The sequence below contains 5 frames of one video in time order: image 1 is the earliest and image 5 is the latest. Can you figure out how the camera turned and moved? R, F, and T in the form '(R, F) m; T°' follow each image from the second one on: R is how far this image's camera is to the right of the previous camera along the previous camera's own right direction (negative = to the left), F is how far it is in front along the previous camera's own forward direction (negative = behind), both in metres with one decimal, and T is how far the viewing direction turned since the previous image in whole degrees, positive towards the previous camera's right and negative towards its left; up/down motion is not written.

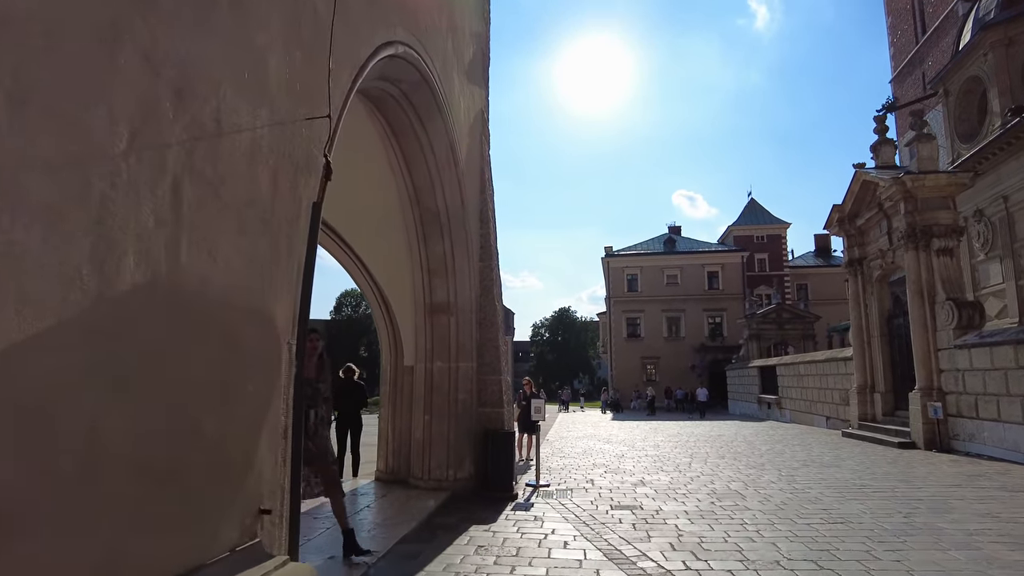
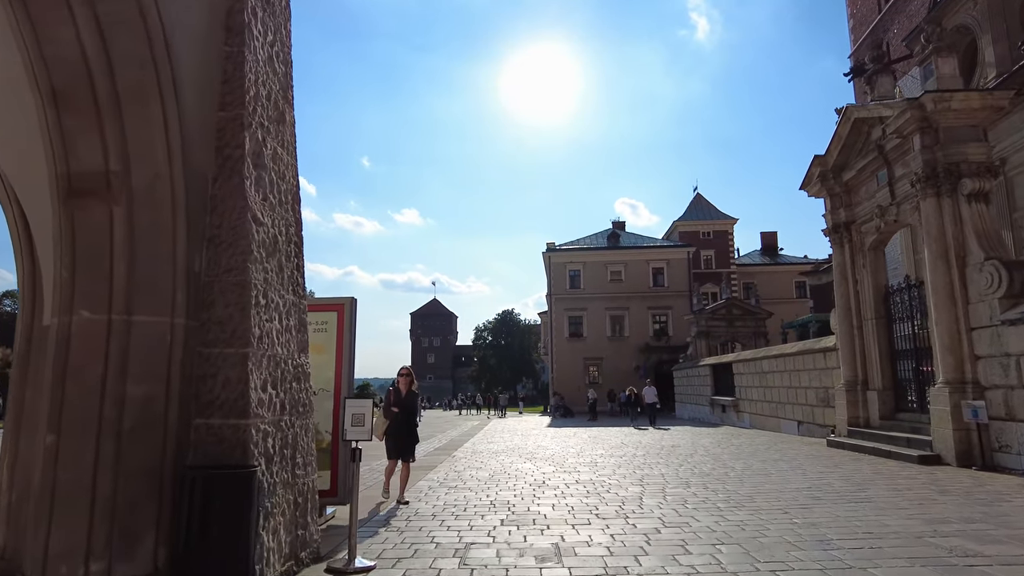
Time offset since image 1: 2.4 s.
(+1.1, +4.3) m; +5°
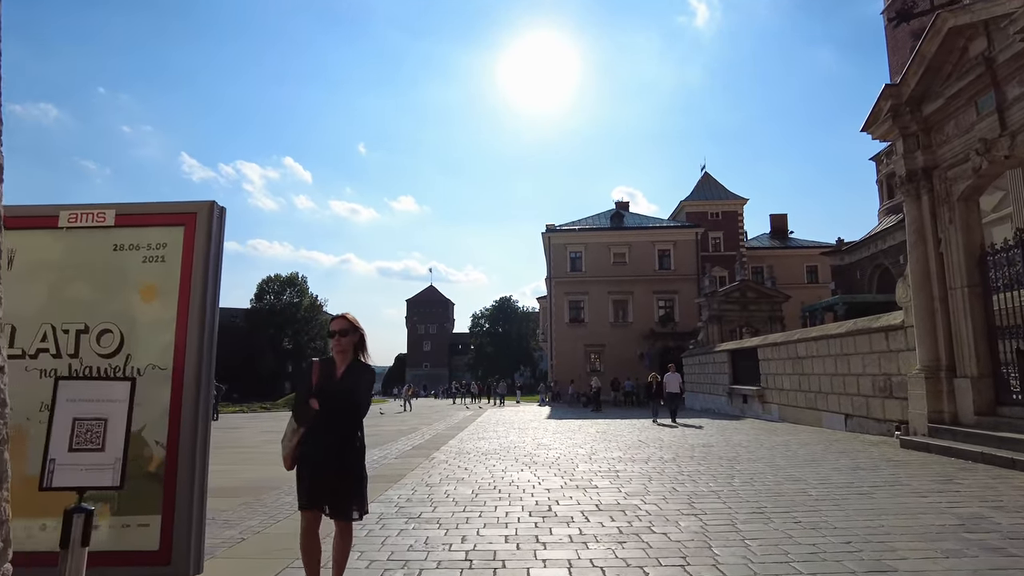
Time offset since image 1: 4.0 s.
(+0.1, +2.9) m; 0°
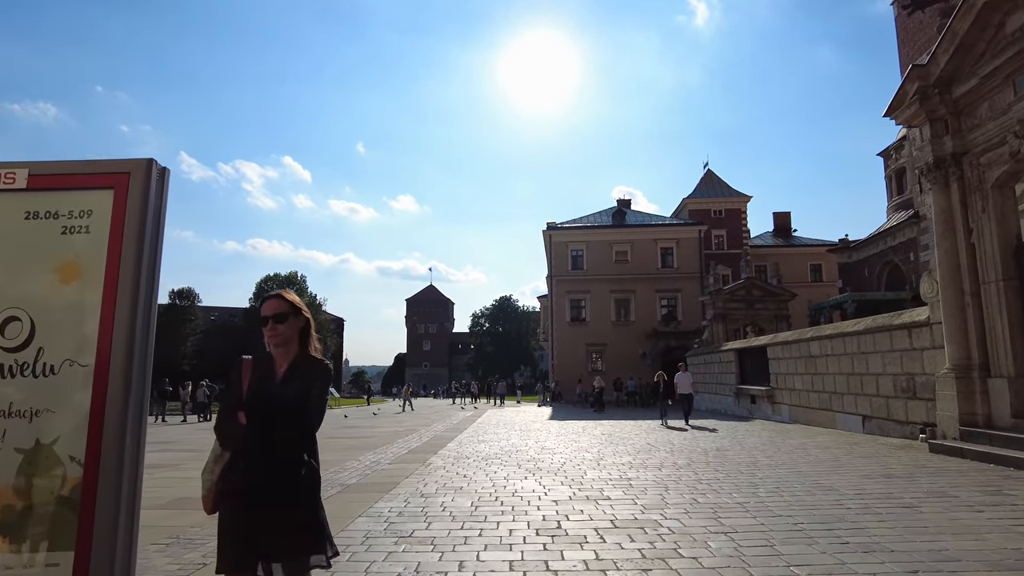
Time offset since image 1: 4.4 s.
(0.0, +0.7) m; 0°
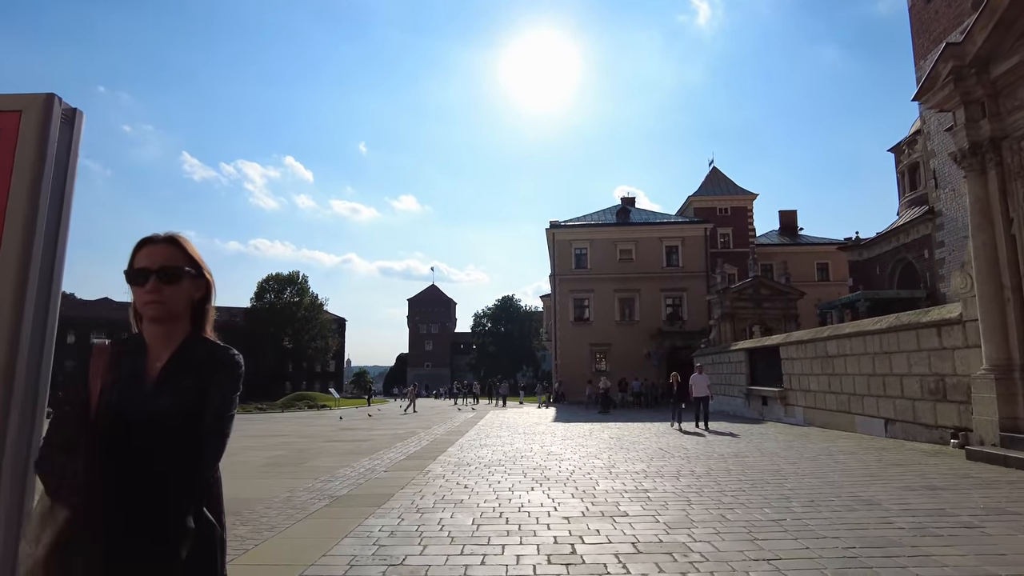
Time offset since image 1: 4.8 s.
(0.0, +0.7) m; 0°
